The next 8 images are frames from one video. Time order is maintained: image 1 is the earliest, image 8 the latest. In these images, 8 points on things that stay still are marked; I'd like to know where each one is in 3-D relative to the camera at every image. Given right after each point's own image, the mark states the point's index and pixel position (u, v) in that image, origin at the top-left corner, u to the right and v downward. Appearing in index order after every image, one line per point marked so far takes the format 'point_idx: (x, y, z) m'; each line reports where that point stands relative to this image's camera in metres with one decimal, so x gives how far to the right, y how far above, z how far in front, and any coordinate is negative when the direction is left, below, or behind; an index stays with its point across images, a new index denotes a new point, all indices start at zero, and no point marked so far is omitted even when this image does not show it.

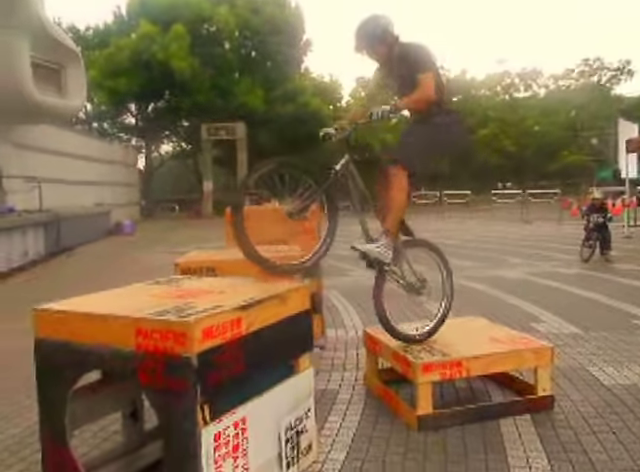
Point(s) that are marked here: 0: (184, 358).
0: (-0.6, -0.5, +2.4) m
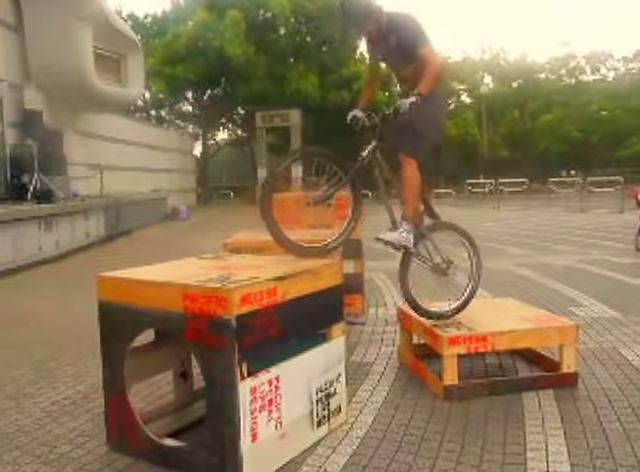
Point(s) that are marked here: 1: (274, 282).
0: (-0.5, -0.4, +2.7) m
1: (-0.2, -0.3, +3.0) m
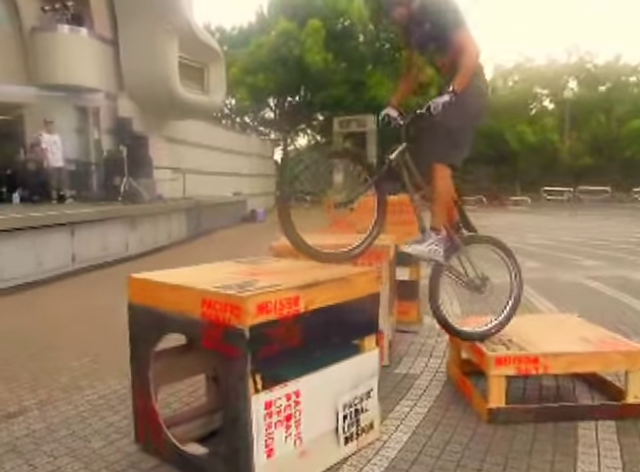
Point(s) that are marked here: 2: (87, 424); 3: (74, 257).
0: (-0.4, -0.4, +2.6) m
1: (-0.1, -0.3, +2.9) m
2: (-1.7, -1.4, +3.8) m
3: (-5.0, -0.4, +10.7) m
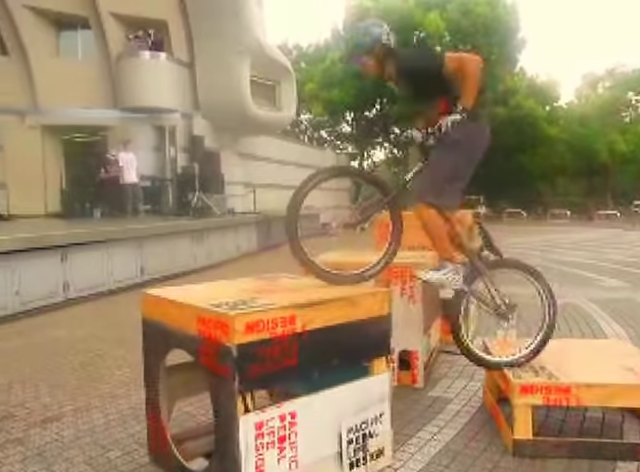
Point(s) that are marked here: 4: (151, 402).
0: (-0.5, -0.5, +2.6) m
1: (-0.1, -0.4, +2.8) m
2: (-1.5, -1.5, +4.0) m
3: (-3.8, -0.7, +11.3) m
4: (-1.1, -1.0, +3.4) m
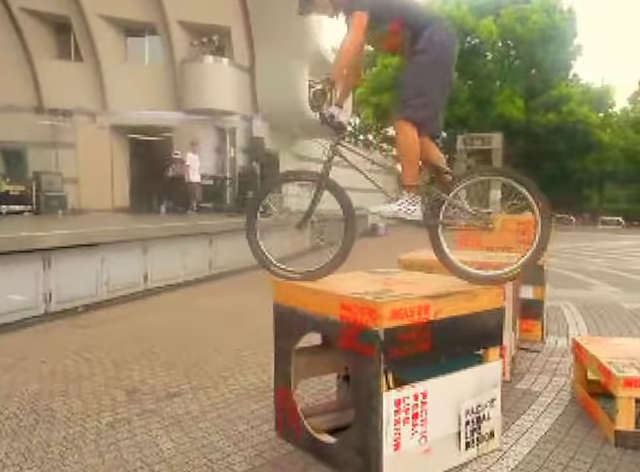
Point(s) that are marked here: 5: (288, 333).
0: (+0.3, -0.5, +3.0) m
1: (+0.6, -0.4, +3.1) m
2: (-0.7, -1.4, +4.4) m
3: (-2.4, -0.6, +11.8) m
4: (-0.3, -1.0, +3.8) m
5: (-0.2, -0.7, +3.7) m
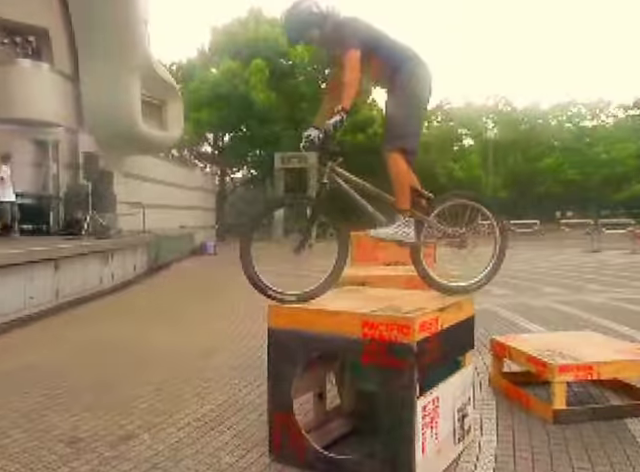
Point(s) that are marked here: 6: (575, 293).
0: (+0.5, -0.6, +3.2) m
1: (+0.8, -0.5, +3.5) m
2: (-0.9, -1.6, +4.2) m
3: (-5.2, -1.1, +10.5) m
4: (-0.3, -1.2, +3.7) m
5: (-0.2, -0.8, +3.7) m
6: (+5.7, -1.3, +11.9) m
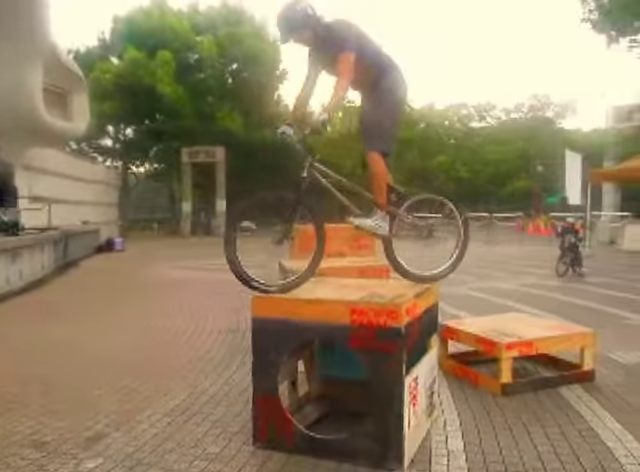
0: (+0.5, -0.6, +3.5) m
1: (+0.7, -0.4, +3.8) m
2: (-1.1, -1.6, +4.2) m
3: (-6.5, -1.1, +9.6) m
4: (-0.4, -1.1, +3.9) m
5: (-0.3, -0.8, +3.8) m
6: (+4.0, -1.1, +13.0) m
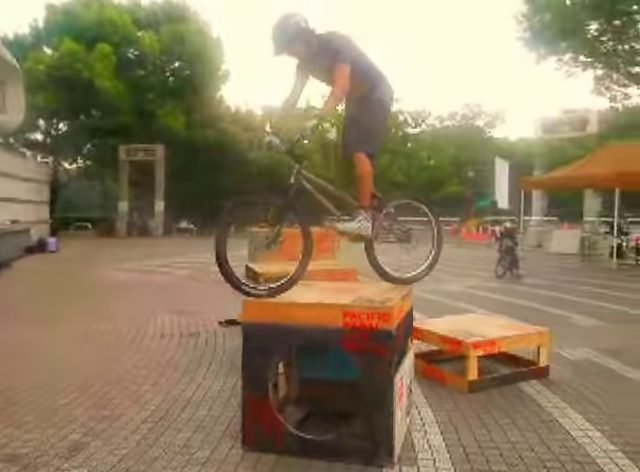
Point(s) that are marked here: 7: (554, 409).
0: (+0.5, -0.6, +3.6) m
1: (+0.6, -0.5, +4.0) m
2: (-1.2, -1.6, +4.1) m
3: (-7.2, -1.1, +8.9) m
4: (-0.4, -1.2, +3.9) m
5: (-0.4, -0.8, +3.9) m
6: (+2.8, -1.2, +13.5) m
7: (+2.1, -1.5, +4.8) m
